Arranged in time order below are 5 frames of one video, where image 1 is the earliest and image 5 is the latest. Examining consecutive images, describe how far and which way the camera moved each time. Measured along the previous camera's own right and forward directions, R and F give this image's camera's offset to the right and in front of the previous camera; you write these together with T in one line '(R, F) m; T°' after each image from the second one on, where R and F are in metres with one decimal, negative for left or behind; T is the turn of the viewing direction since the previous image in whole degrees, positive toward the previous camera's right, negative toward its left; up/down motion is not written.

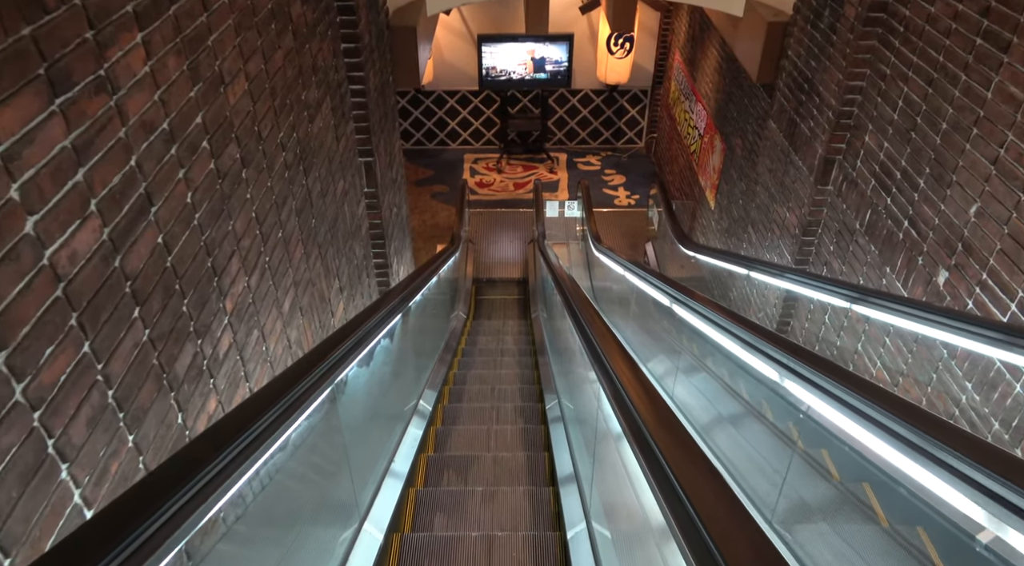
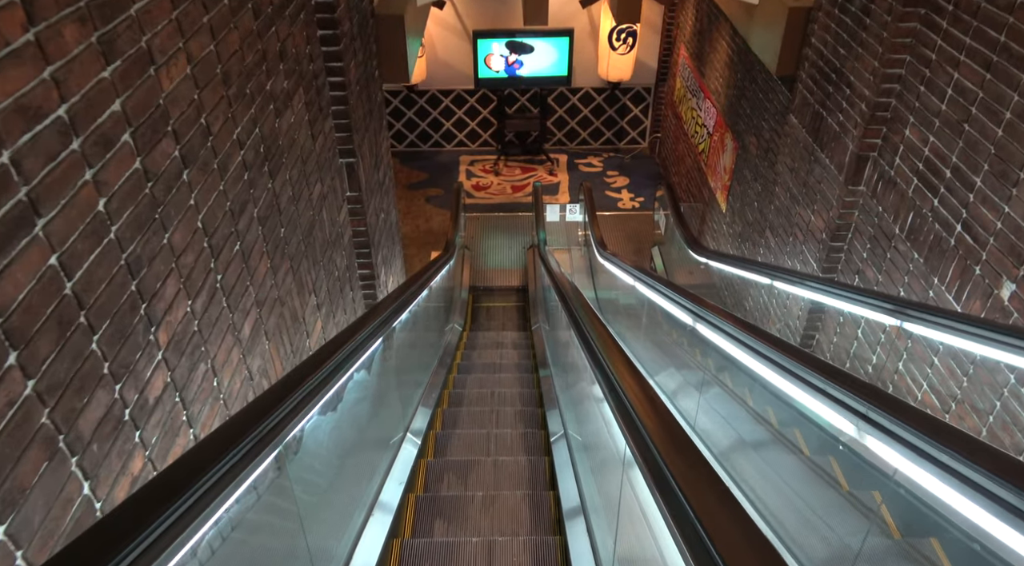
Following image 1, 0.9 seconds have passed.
(0.0, +0.4) m; 0°
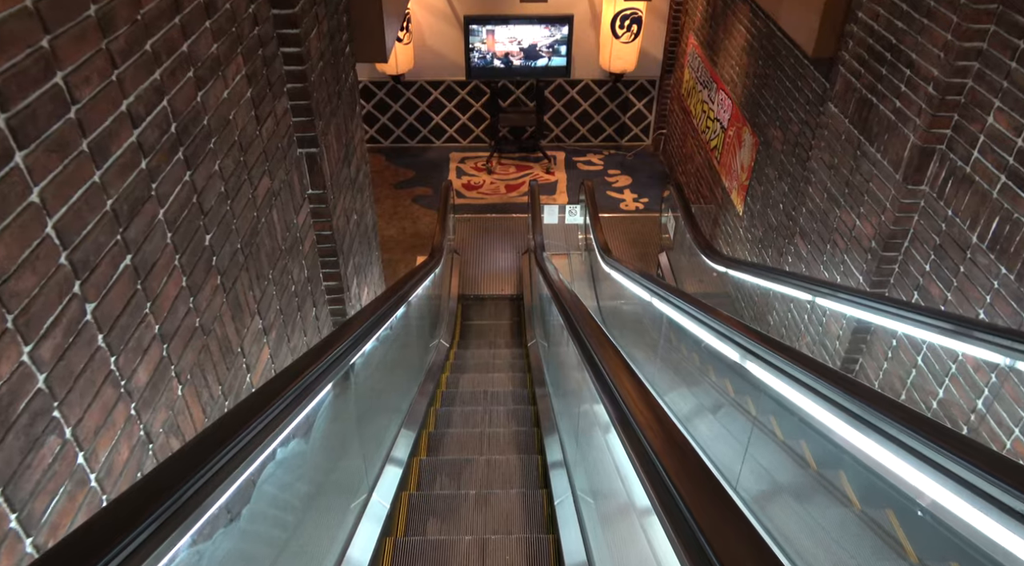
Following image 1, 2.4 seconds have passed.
(0.0, +0.7) m; +1°
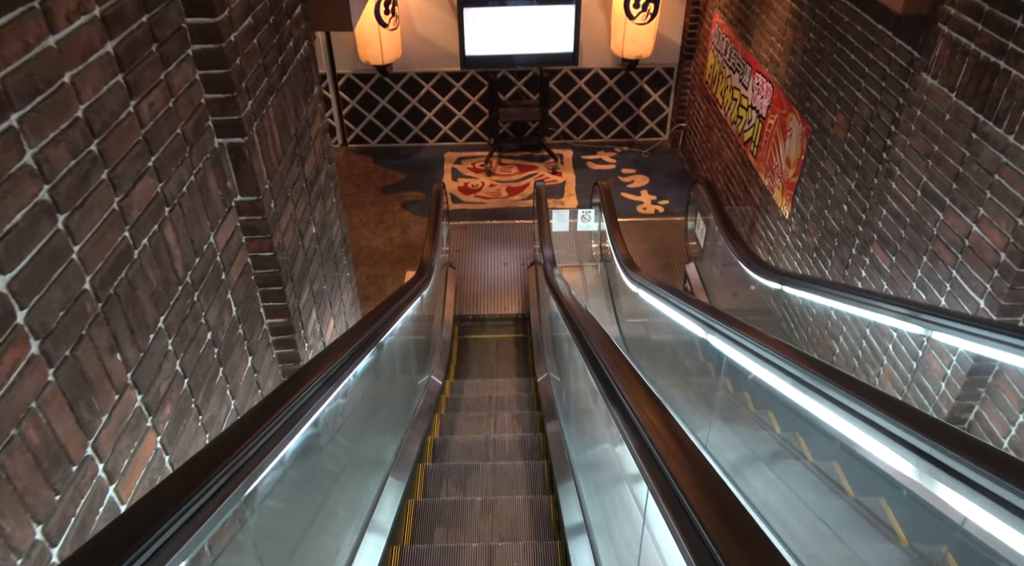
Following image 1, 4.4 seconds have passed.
(0.0, +1.0) m; 0°
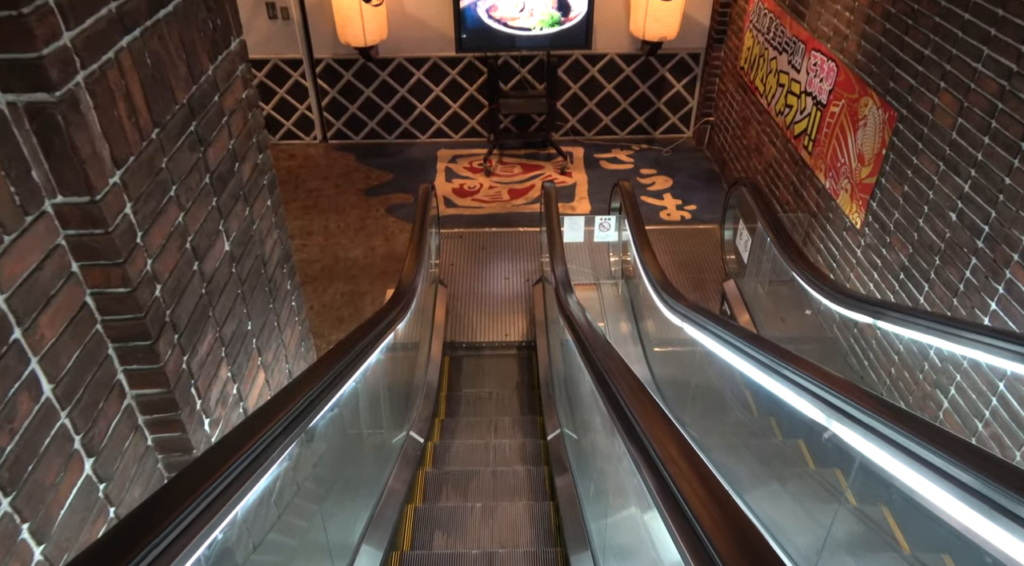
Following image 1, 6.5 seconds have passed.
(0.0, +1.0) m; 0°
